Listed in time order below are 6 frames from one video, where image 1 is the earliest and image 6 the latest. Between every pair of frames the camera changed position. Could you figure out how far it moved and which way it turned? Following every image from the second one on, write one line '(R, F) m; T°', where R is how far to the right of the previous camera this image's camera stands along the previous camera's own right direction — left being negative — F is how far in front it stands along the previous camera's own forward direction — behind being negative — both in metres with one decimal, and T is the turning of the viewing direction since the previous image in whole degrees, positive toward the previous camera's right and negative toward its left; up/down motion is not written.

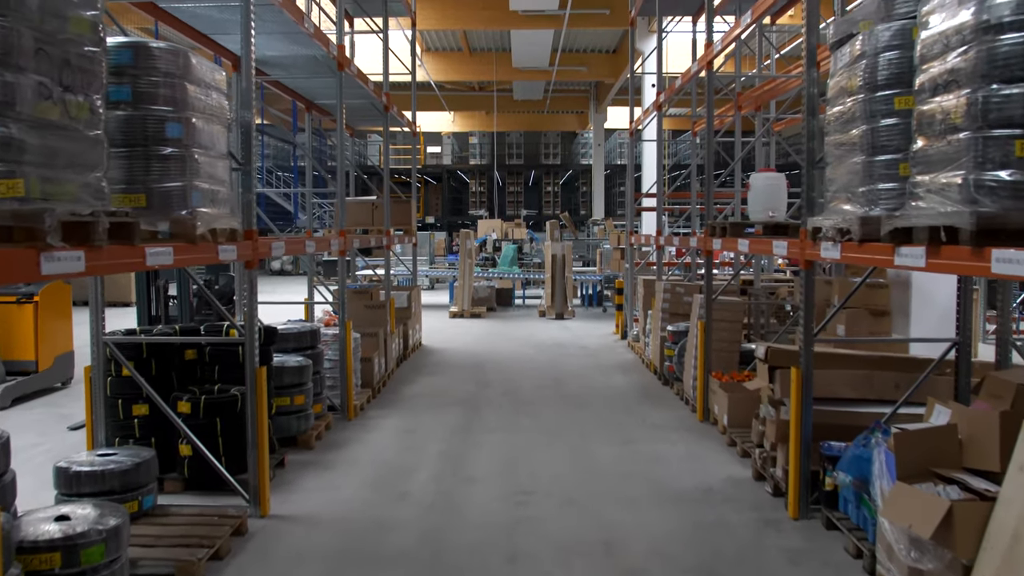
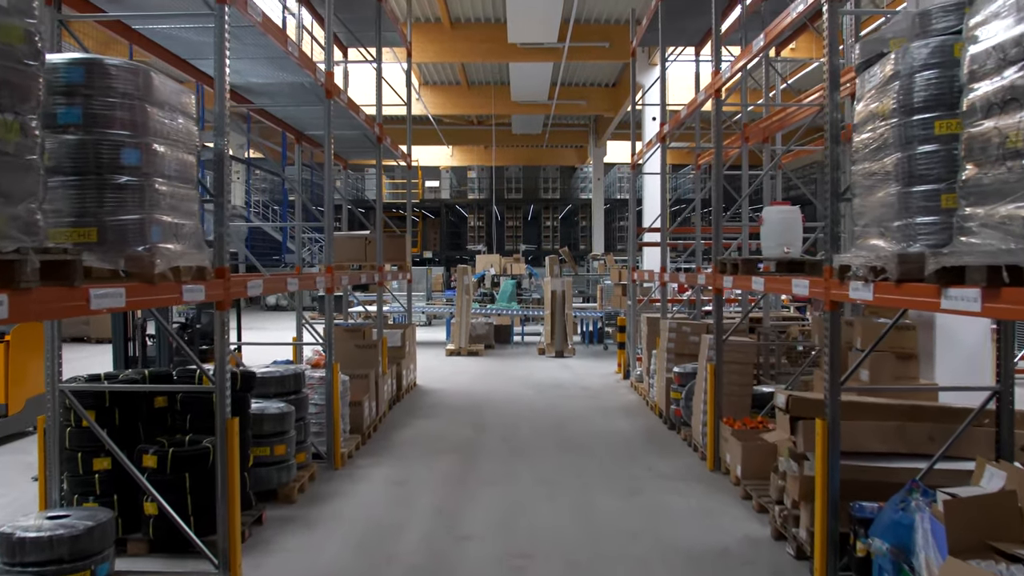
(0.0, +0.3) m; 0°
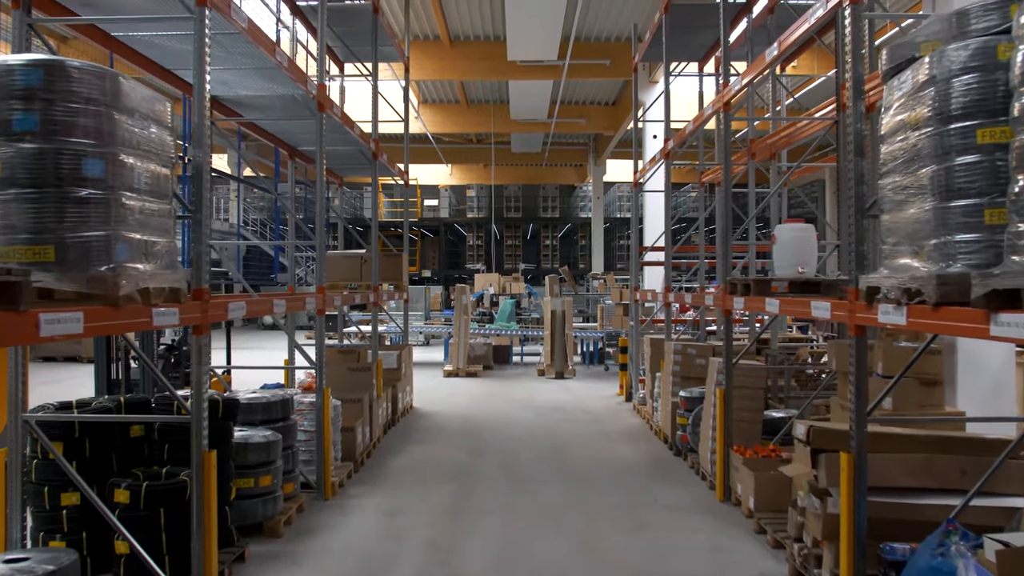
(0.0, +0.2) m; 0°
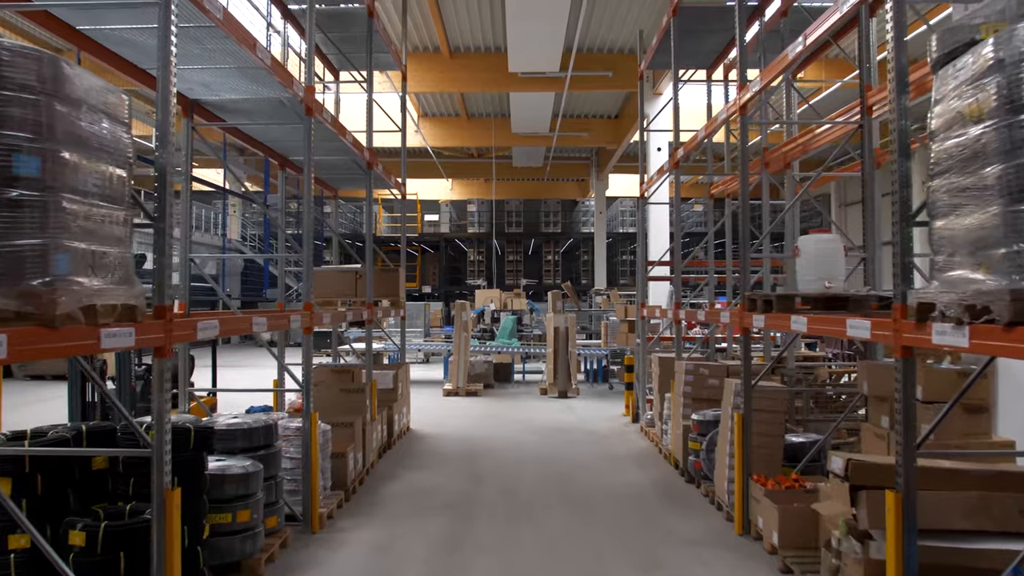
(0.0, +0.3) m; 0°
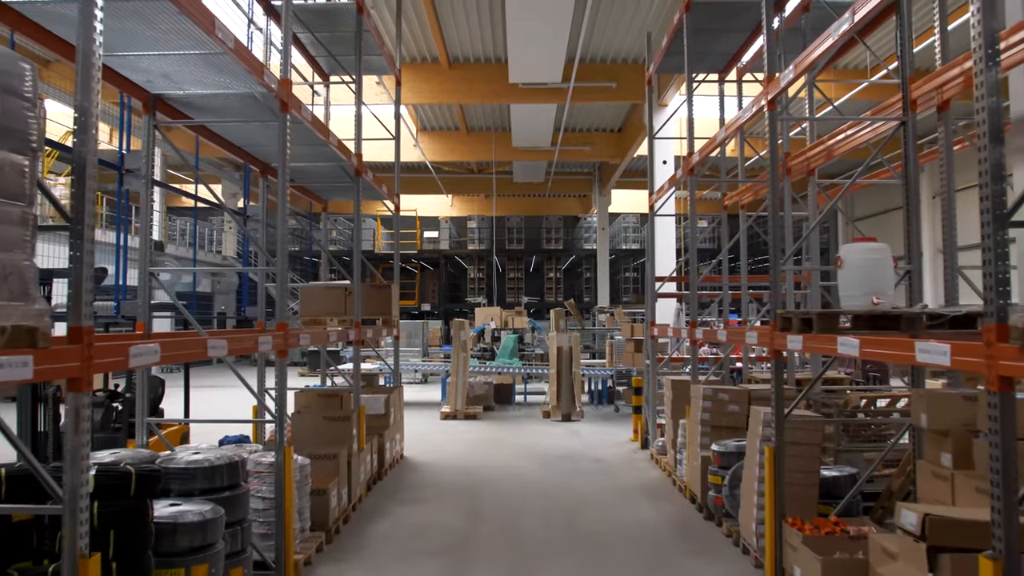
(0.0, +0.5) m; 0°
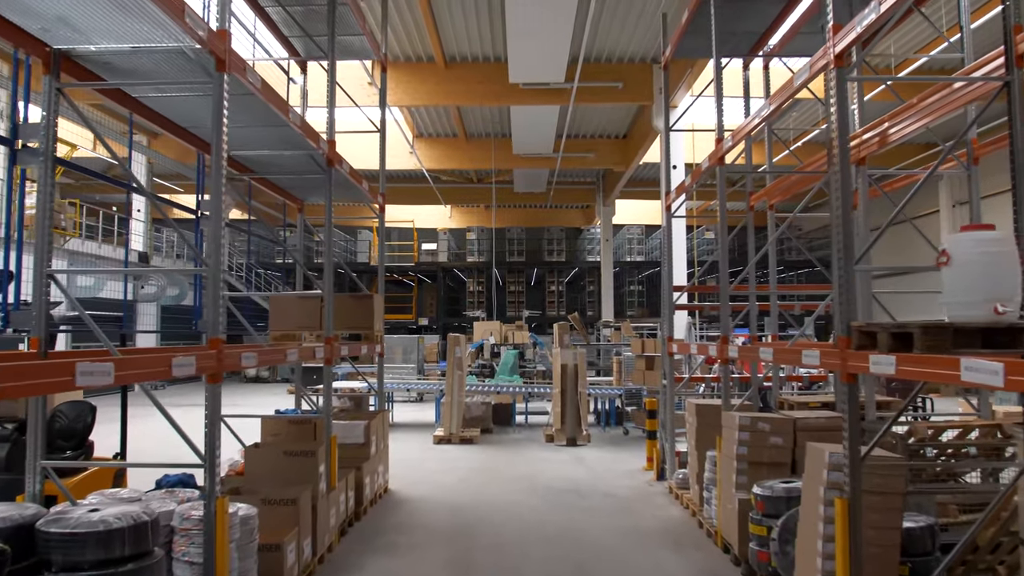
(0.0, +0.9) m; 0°
